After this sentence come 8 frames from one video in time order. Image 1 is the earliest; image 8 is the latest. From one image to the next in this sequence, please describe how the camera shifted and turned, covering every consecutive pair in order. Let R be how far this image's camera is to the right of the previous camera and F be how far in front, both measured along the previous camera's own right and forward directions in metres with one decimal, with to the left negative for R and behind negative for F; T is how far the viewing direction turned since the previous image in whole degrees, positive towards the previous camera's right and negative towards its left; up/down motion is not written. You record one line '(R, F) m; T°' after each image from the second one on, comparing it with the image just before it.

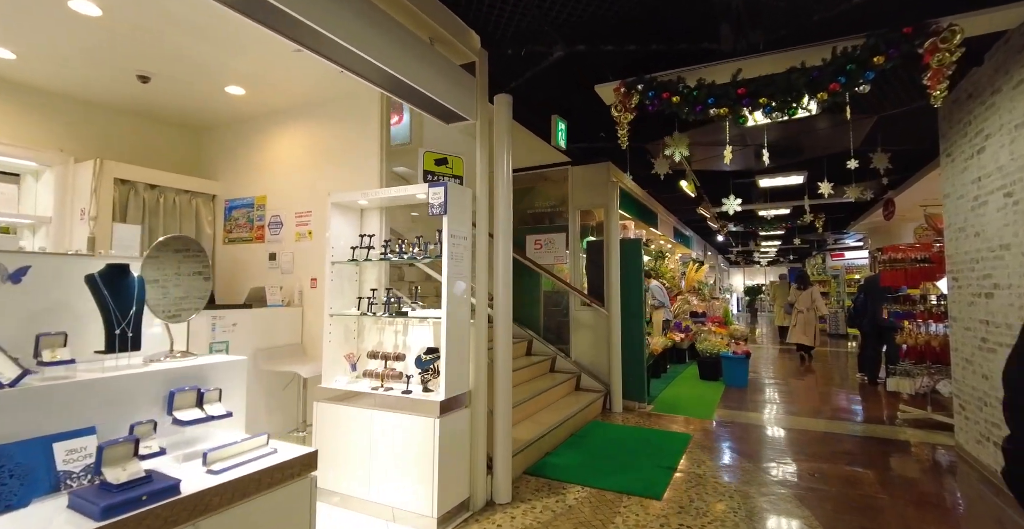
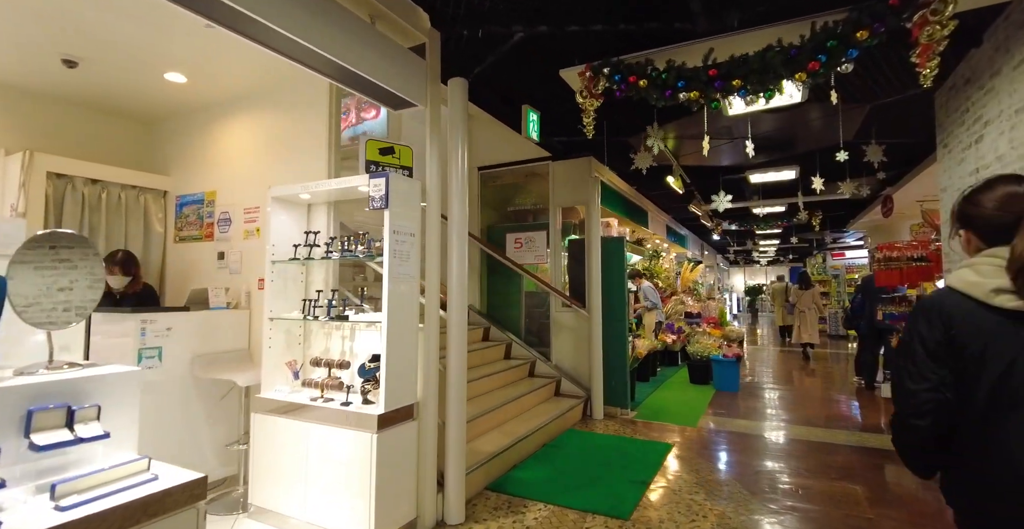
(+0.3, +0.2) m; 0°
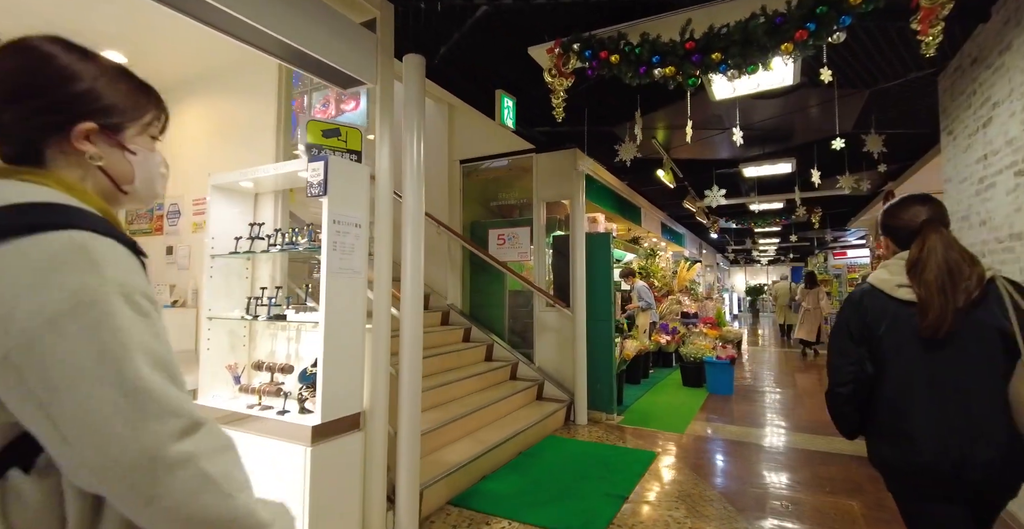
(+0.2, +0.3) m; 0°
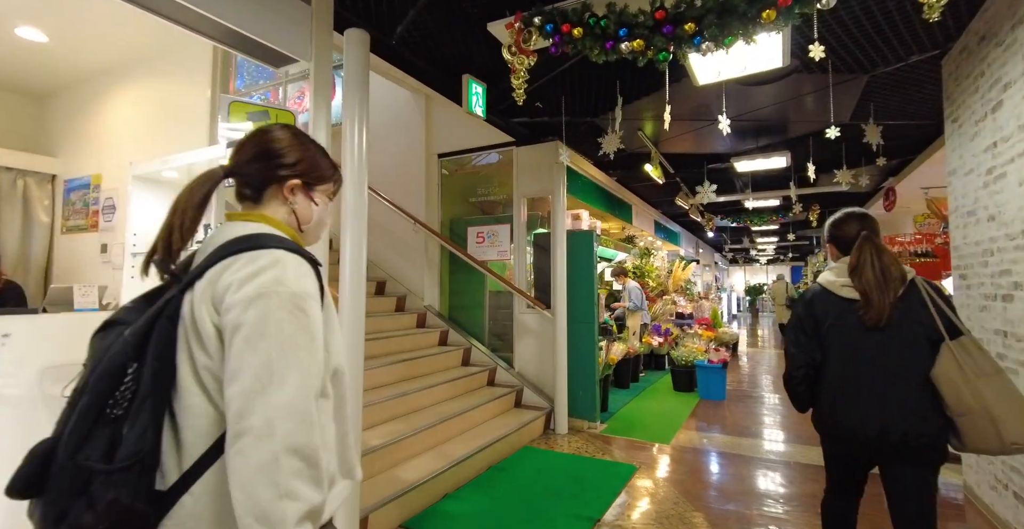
(+0.2, +0.3) m; 0°
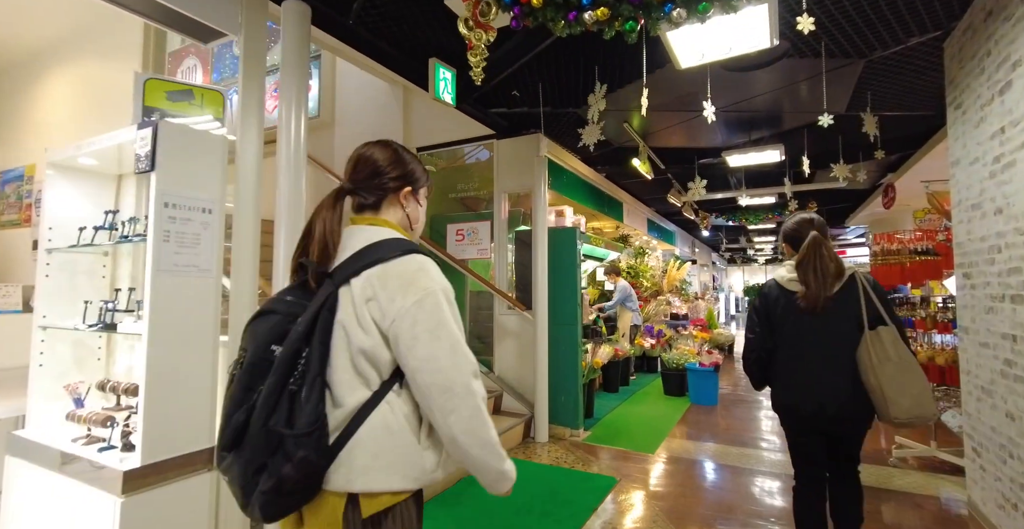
(+0.2, +0.2) m; 0°
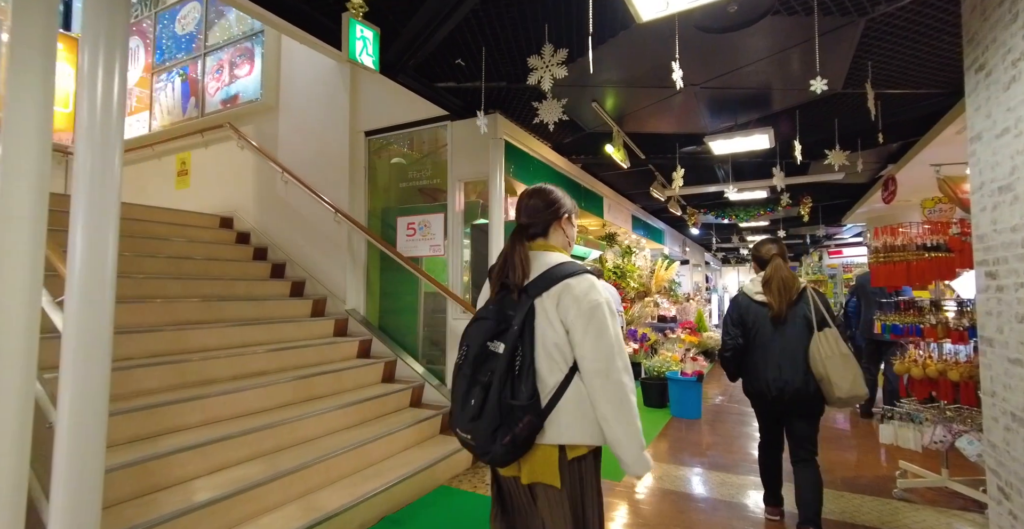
(+0.4, +0.5) m; 0°
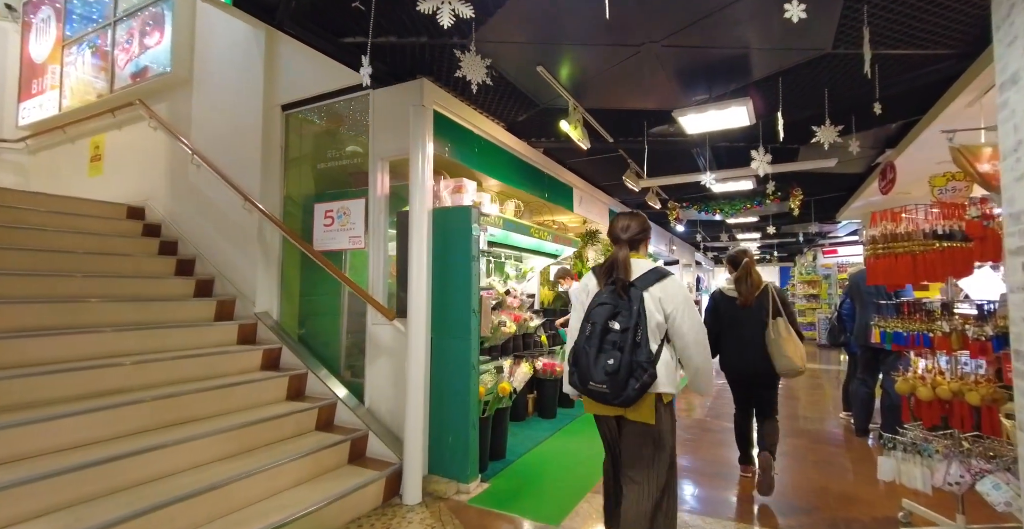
(+0.5, +0.7) m; 0°
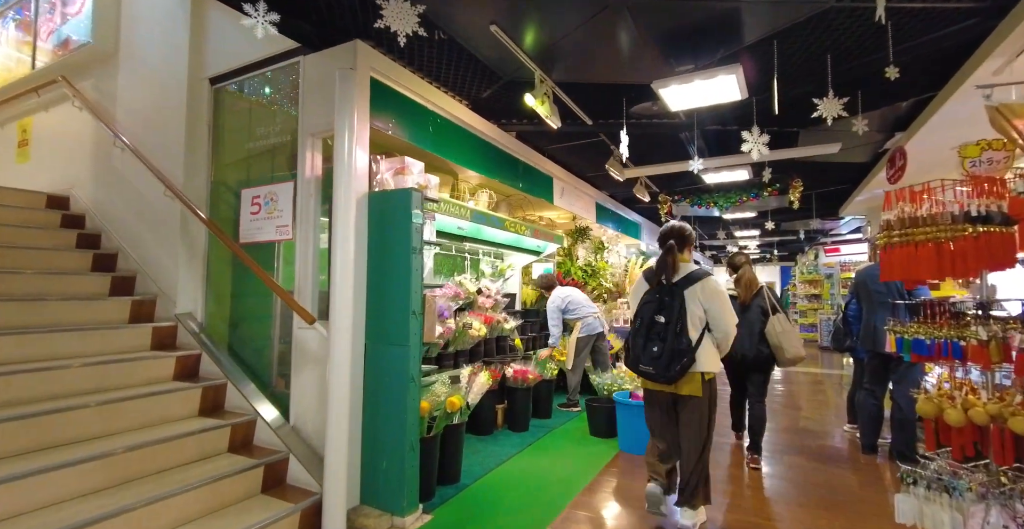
(+0.3, +0.5) m; 0°
